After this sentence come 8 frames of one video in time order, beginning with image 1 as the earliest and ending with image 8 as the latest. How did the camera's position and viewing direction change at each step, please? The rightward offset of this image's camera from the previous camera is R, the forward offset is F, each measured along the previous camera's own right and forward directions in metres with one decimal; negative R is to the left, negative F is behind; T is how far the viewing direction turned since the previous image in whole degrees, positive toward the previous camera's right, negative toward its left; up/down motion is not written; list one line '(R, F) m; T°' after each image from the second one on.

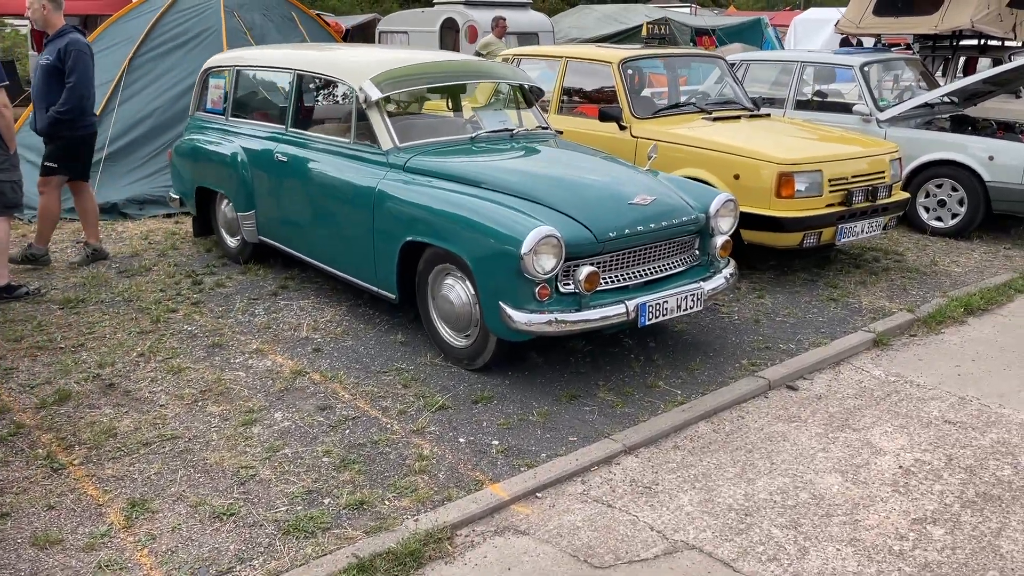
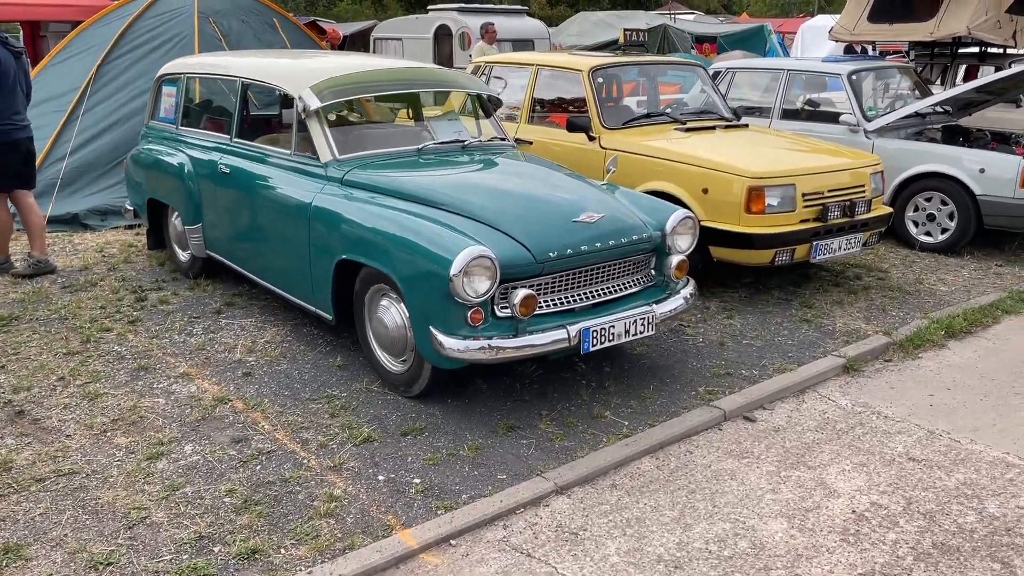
(+0.3, +0.3) m; -1°
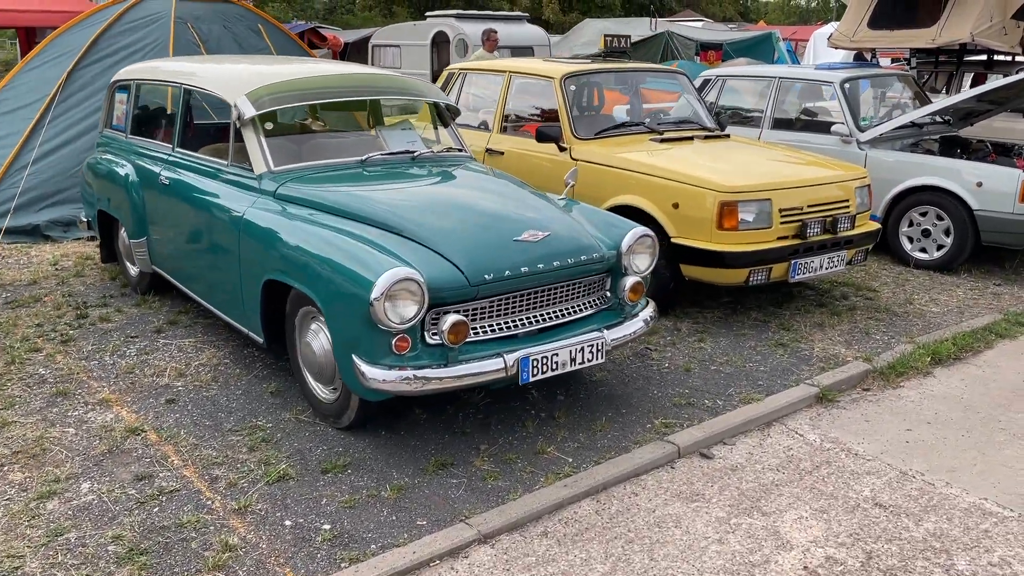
(+0.3, +0.3) m; -1°
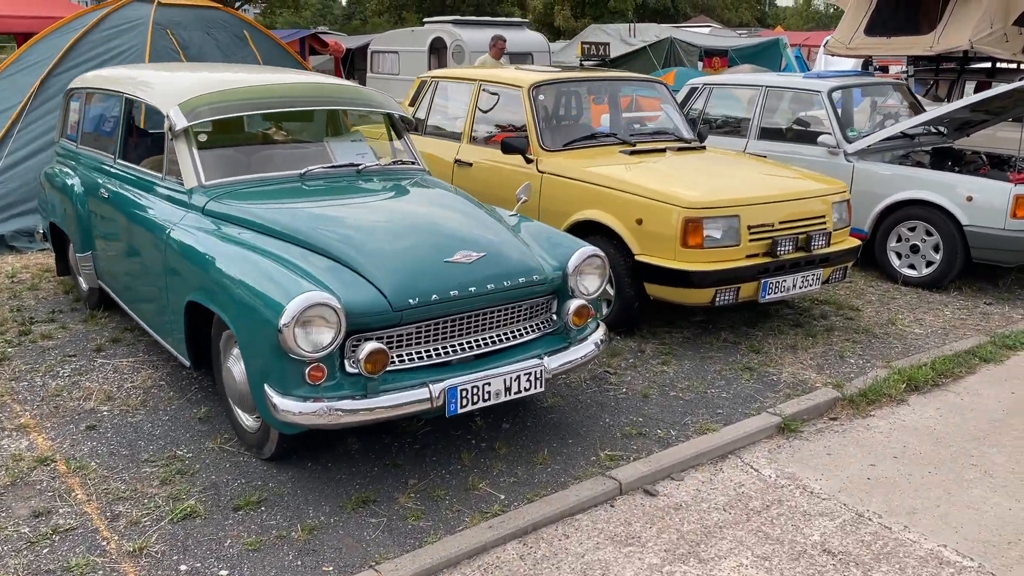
(+0.3, +0.2) m; -1°
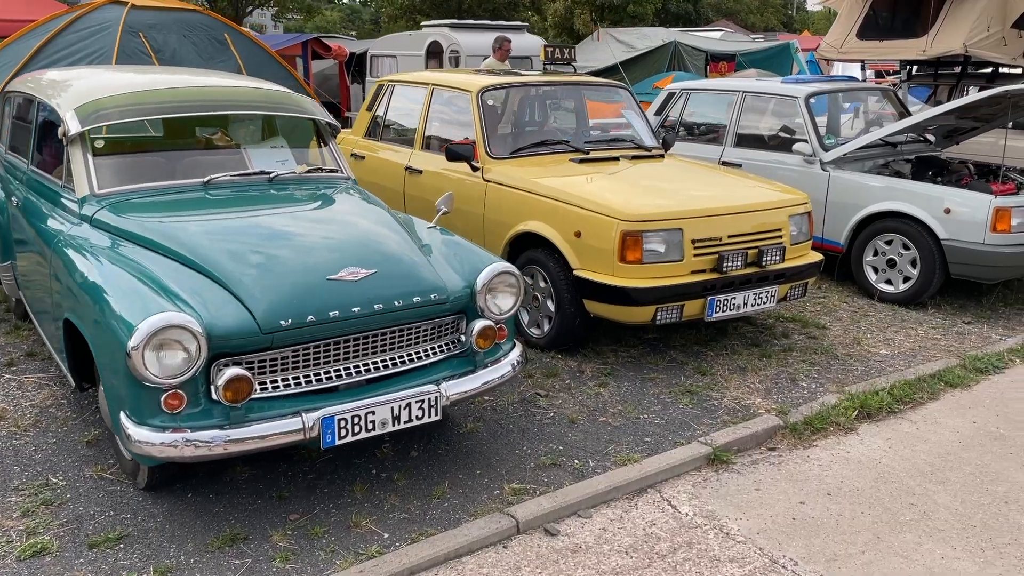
(+0.4, +0.3) m; -2°
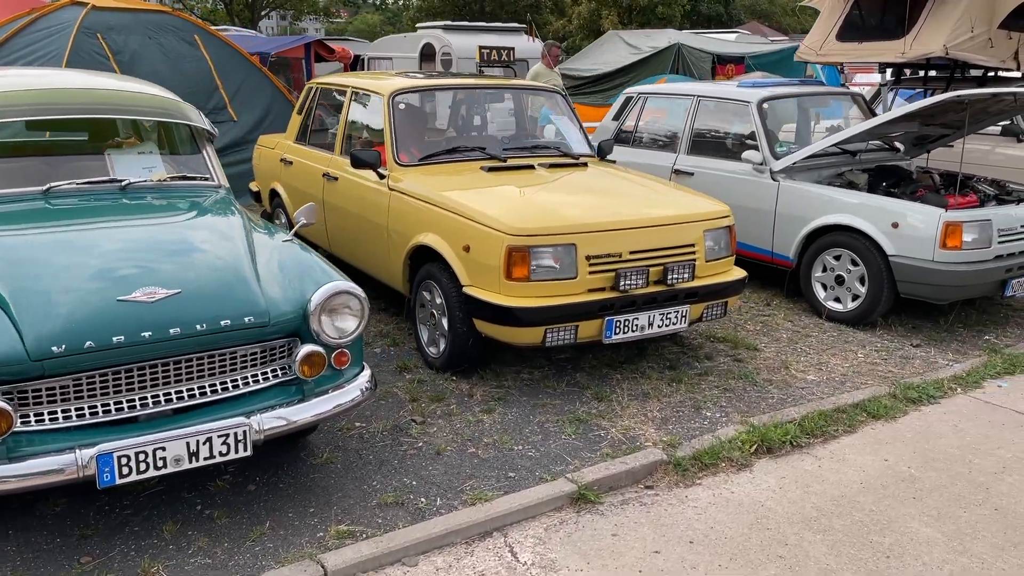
(+0.7, +0.3) m; -2°
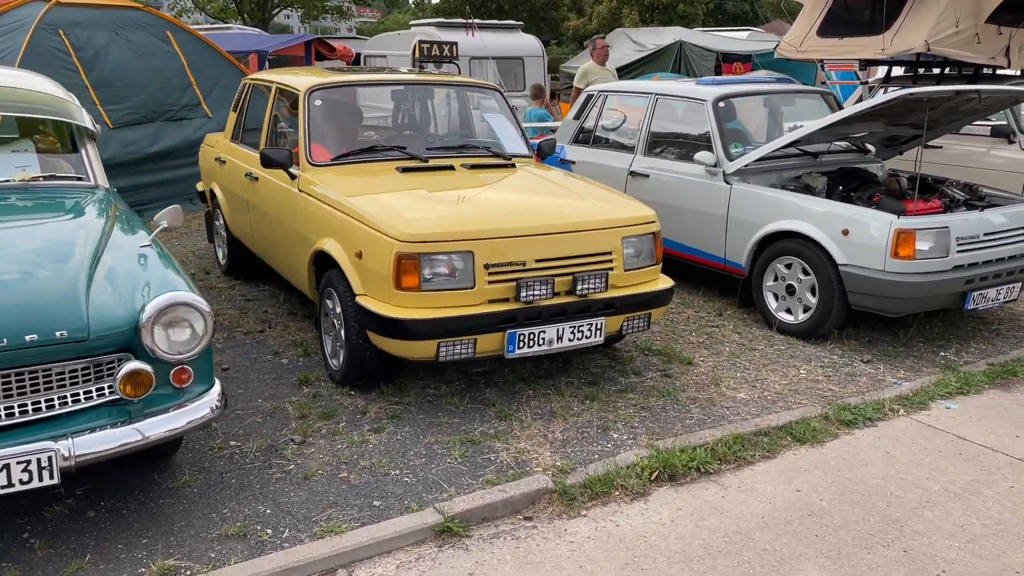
(+0.5, +0.3) m; -2°
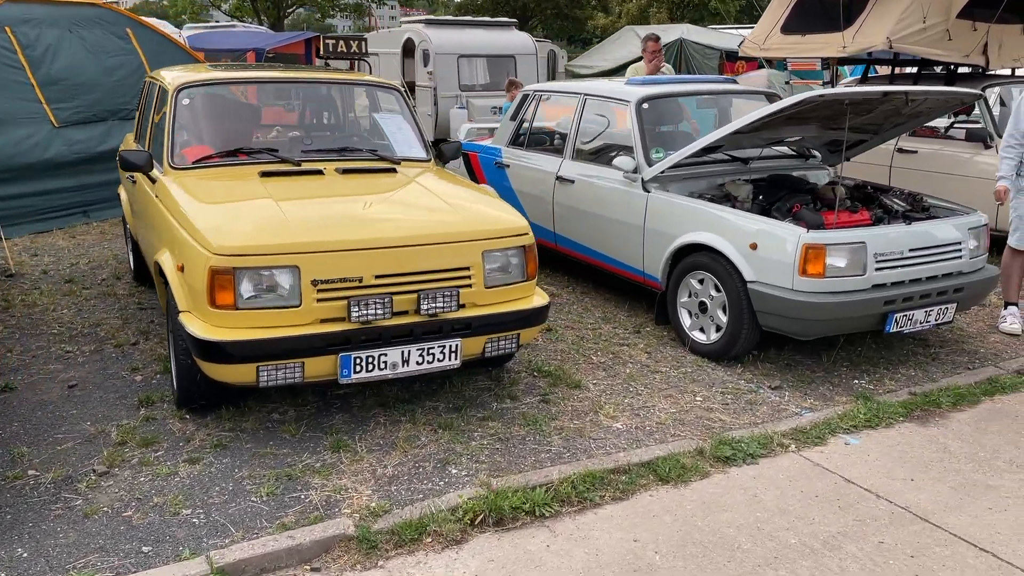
(+0.7, +0.4) m; -2°
